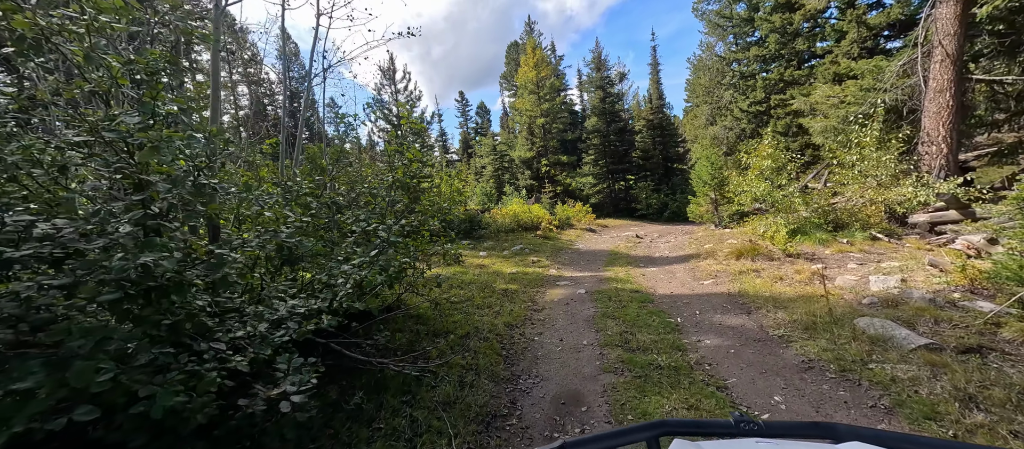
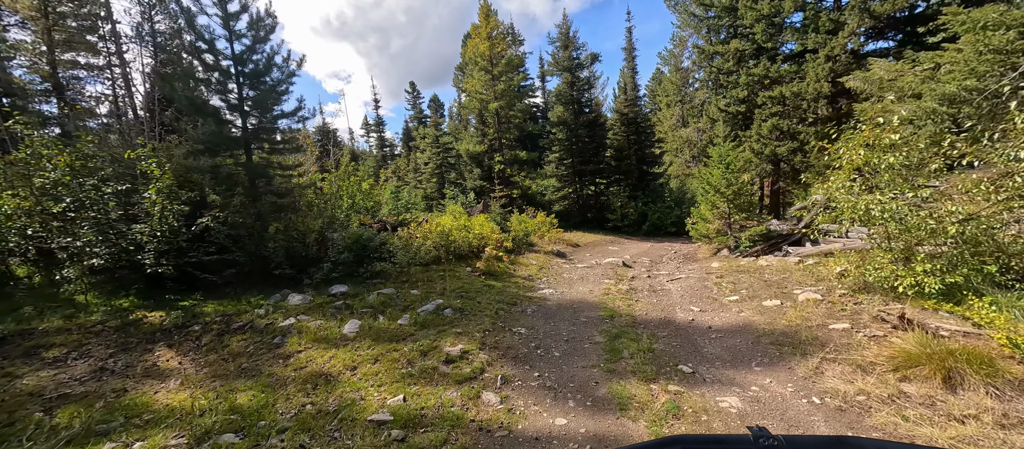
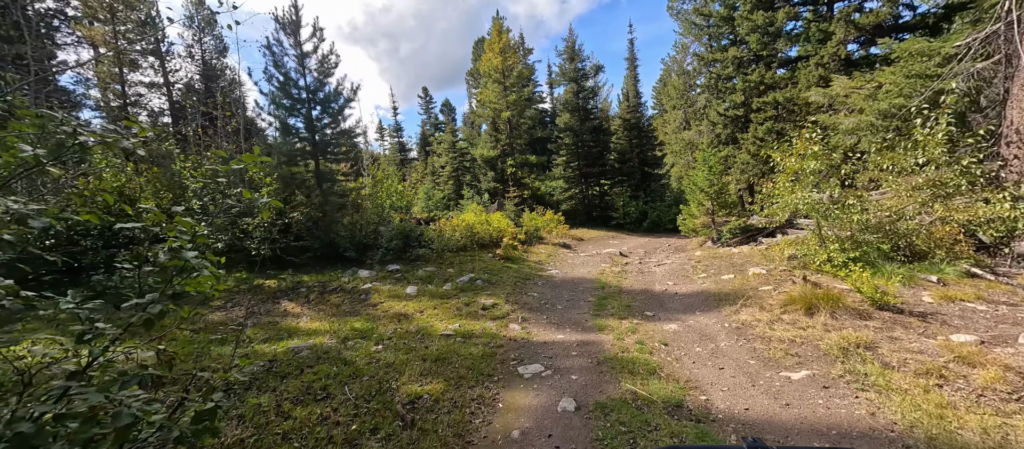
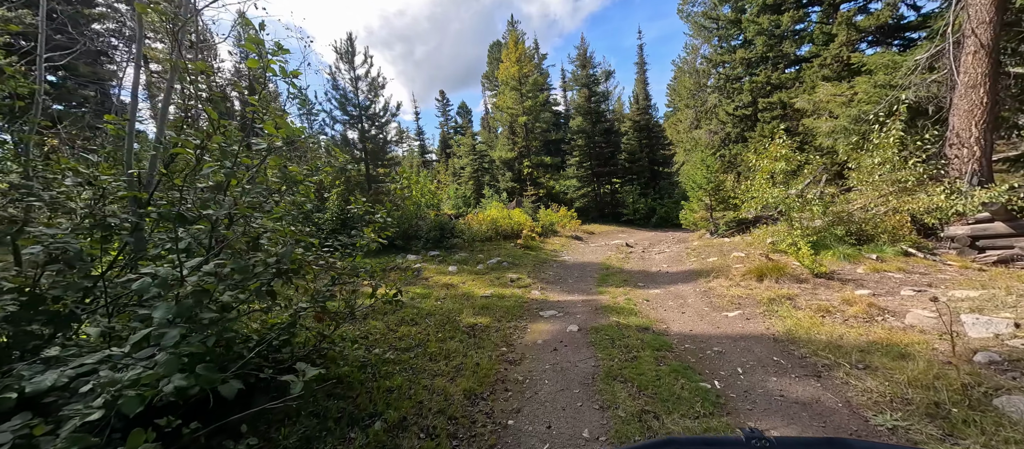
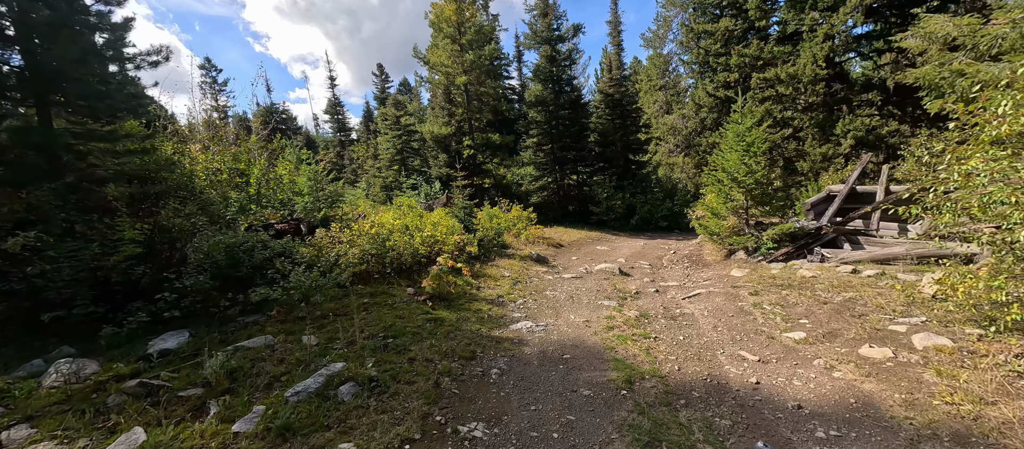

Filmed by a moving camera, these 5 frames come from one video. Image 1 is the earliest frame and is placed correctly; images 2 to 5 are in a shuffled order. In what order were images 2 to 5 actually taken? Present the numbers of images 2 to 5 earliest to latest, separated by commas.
4, 3, 2, 5
